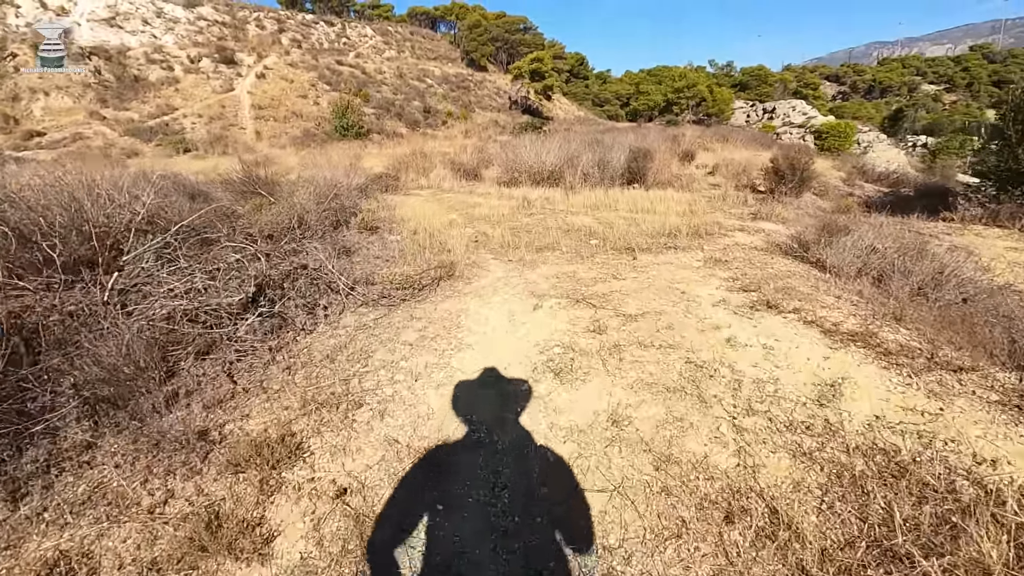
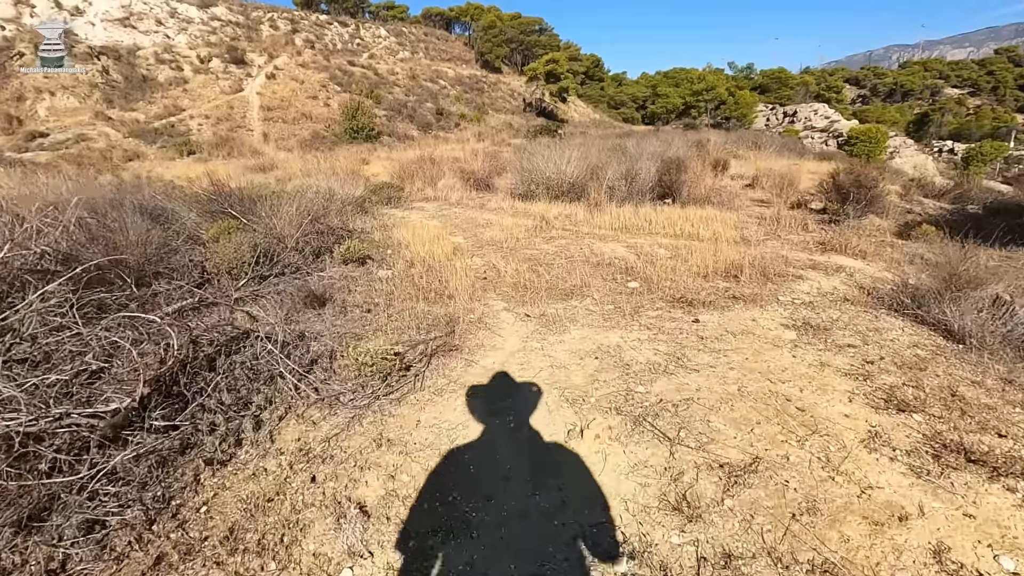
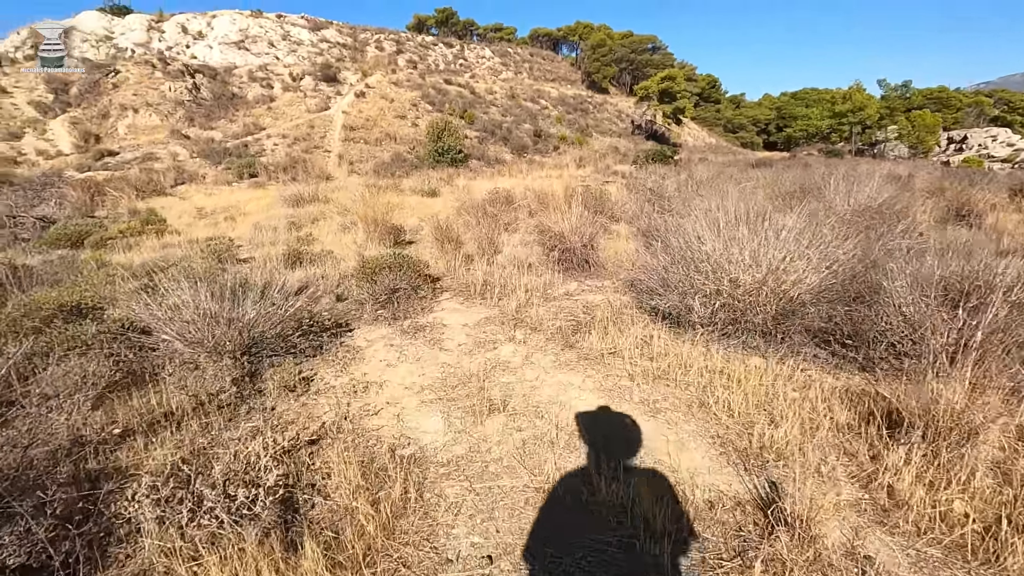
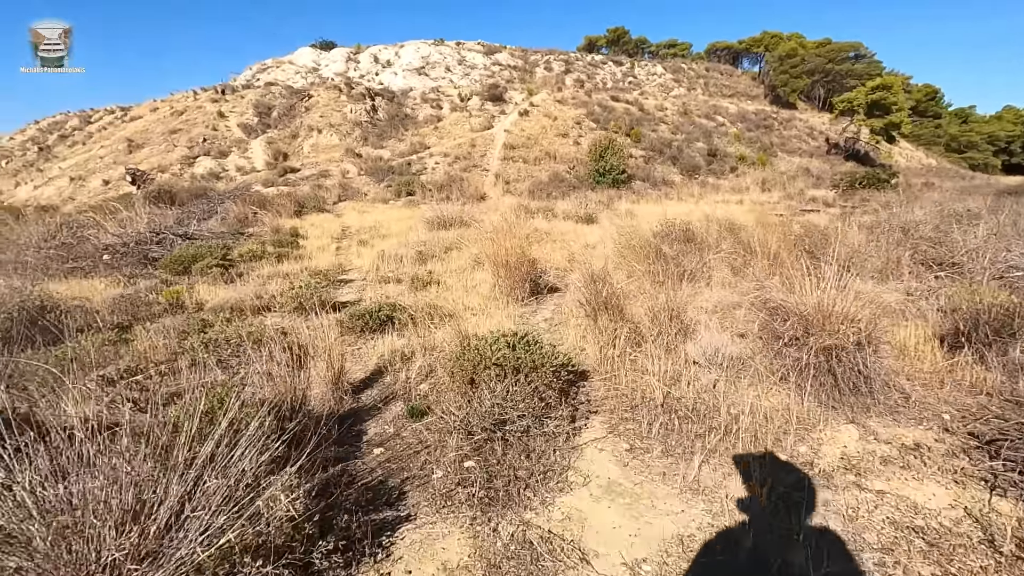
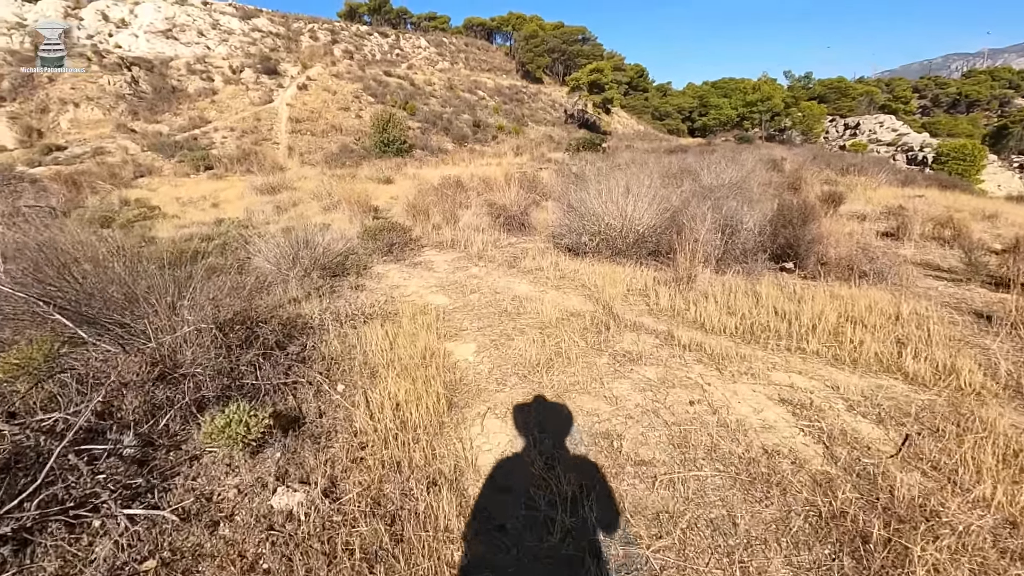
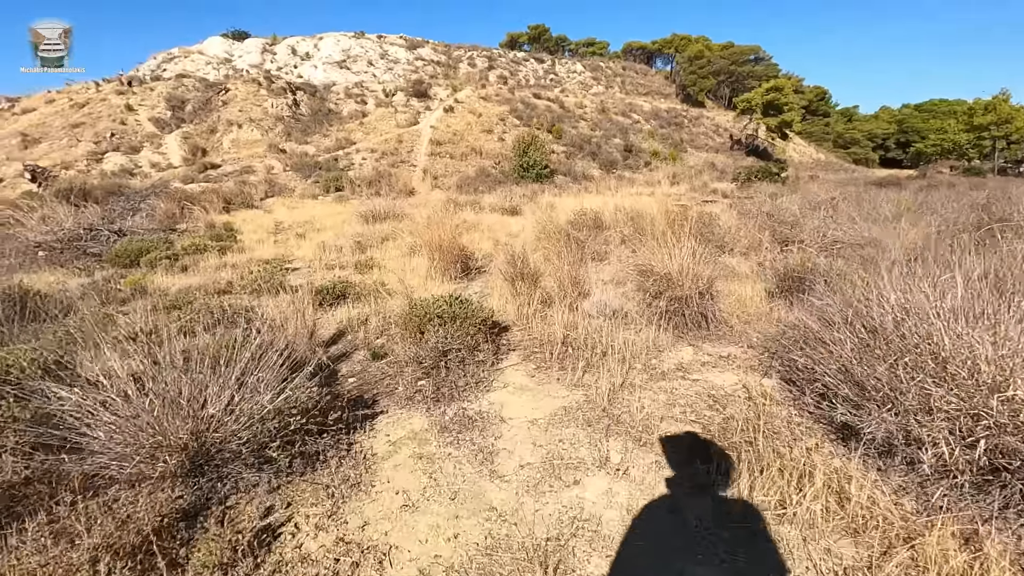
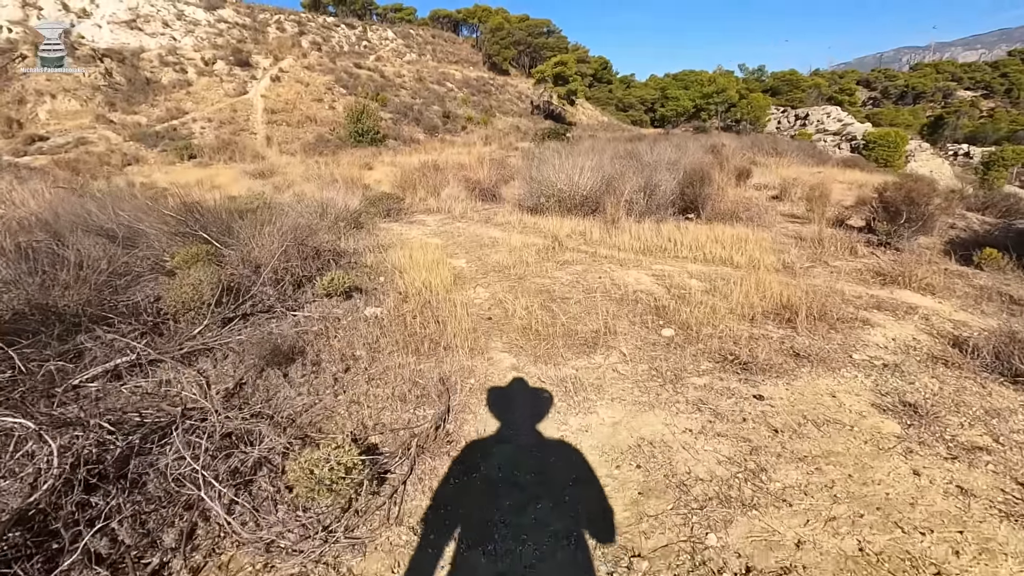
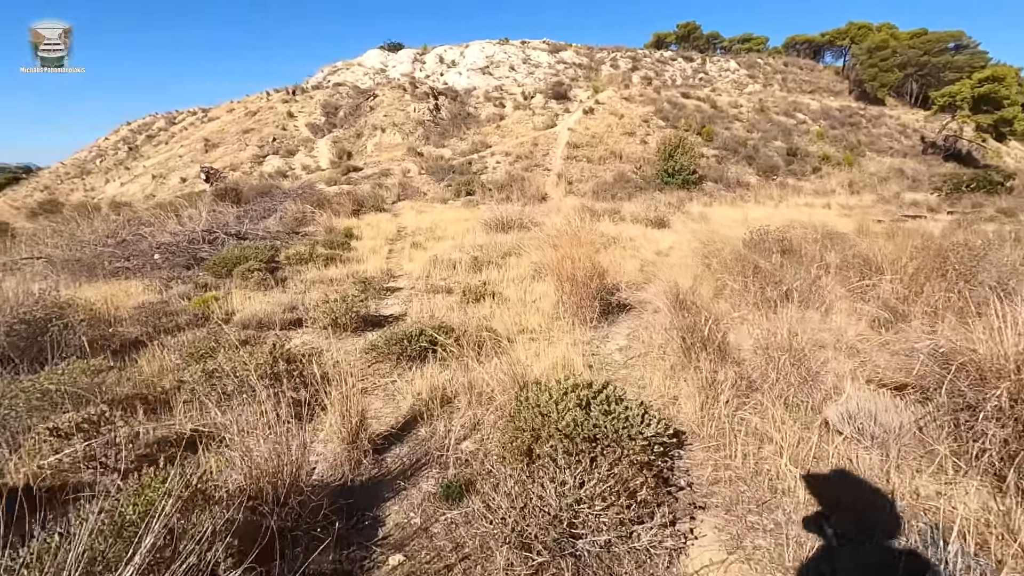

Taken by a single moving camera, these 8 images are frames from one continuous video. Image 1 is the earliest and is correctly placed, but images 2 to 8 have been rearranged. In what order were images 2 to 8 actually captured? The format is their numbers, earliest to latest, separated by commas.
2, 7, 5, 3, 6, 4, 8
